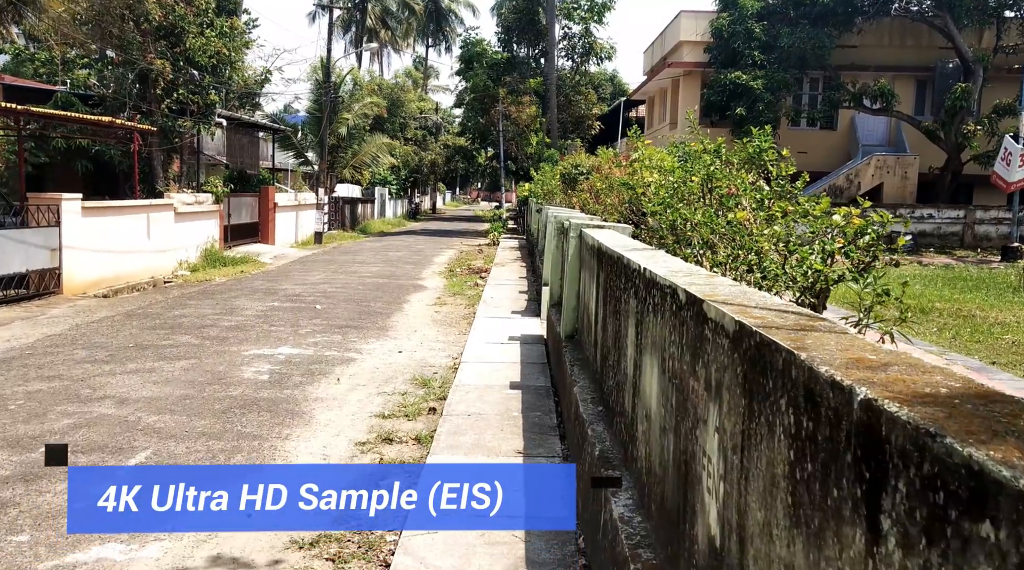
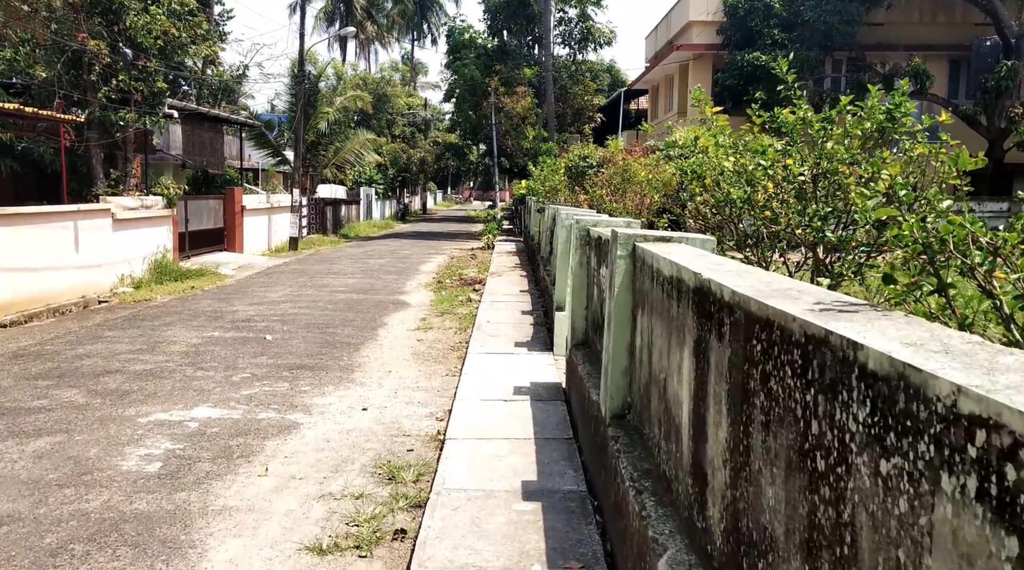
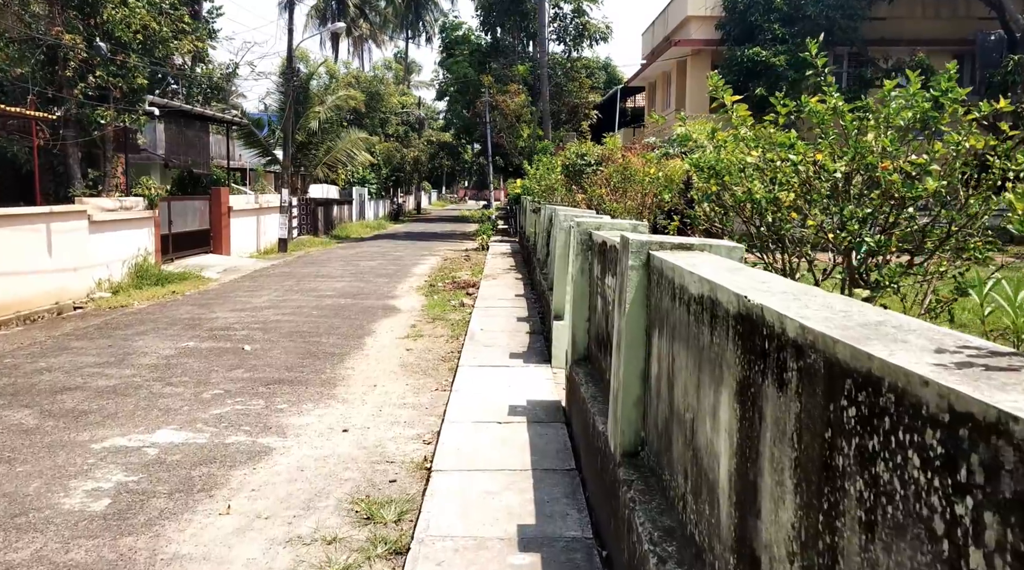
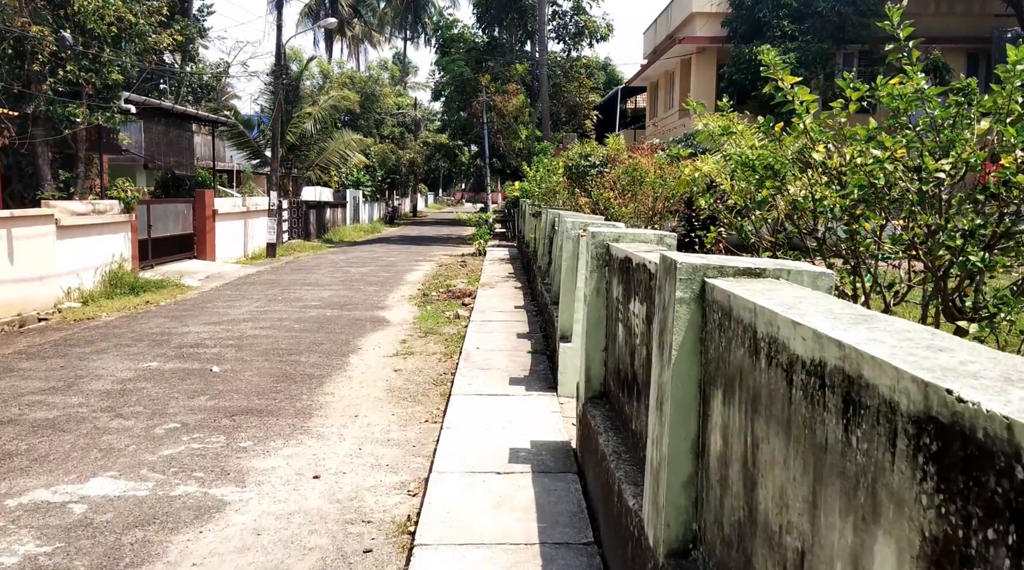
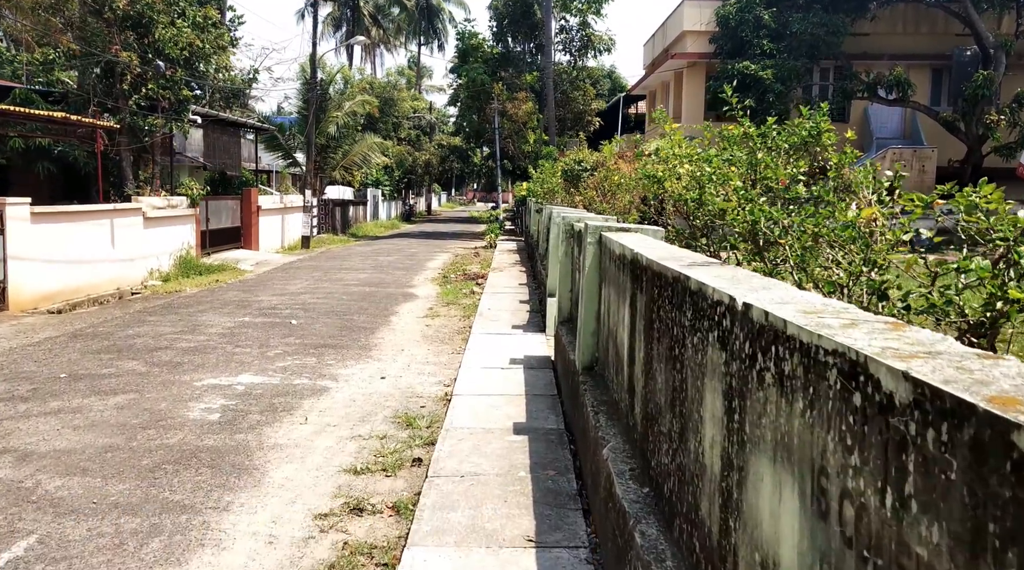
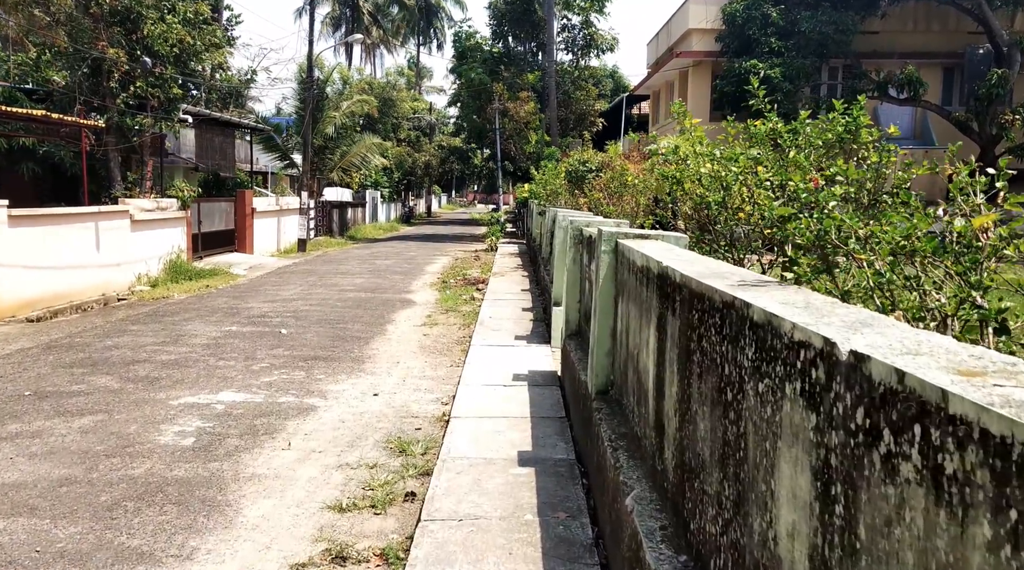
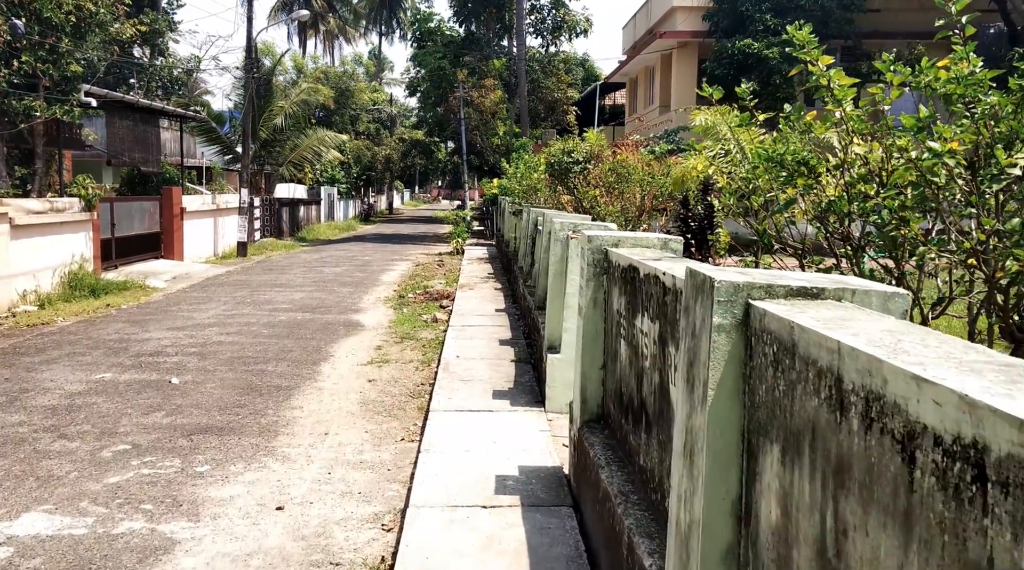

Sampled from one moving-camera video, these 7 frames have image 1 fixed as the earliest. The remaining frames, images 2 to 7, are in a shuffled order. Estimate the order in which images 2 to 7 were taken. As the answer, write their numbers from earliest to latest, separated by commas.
5, 6, 2, 3, 4, 7
